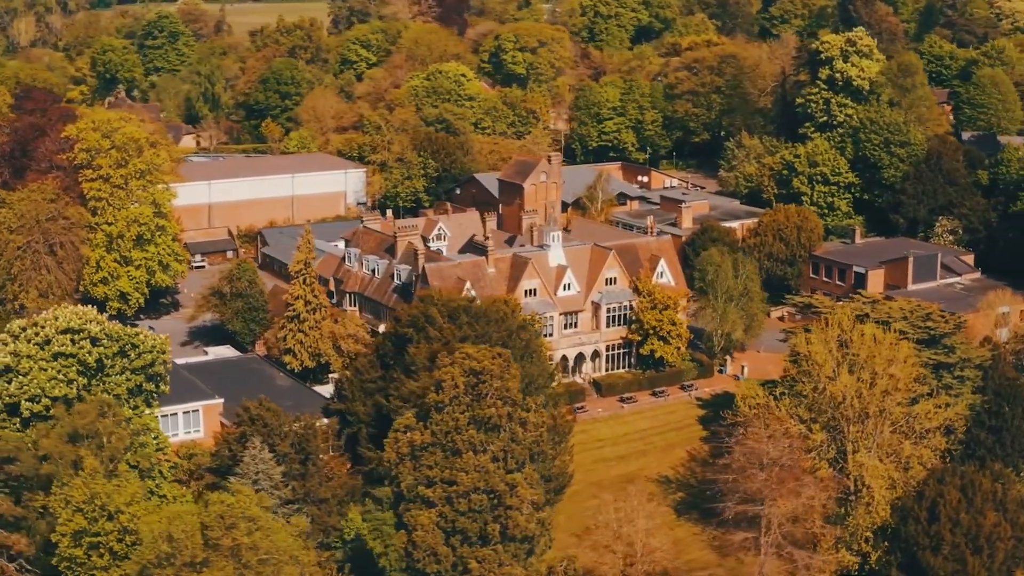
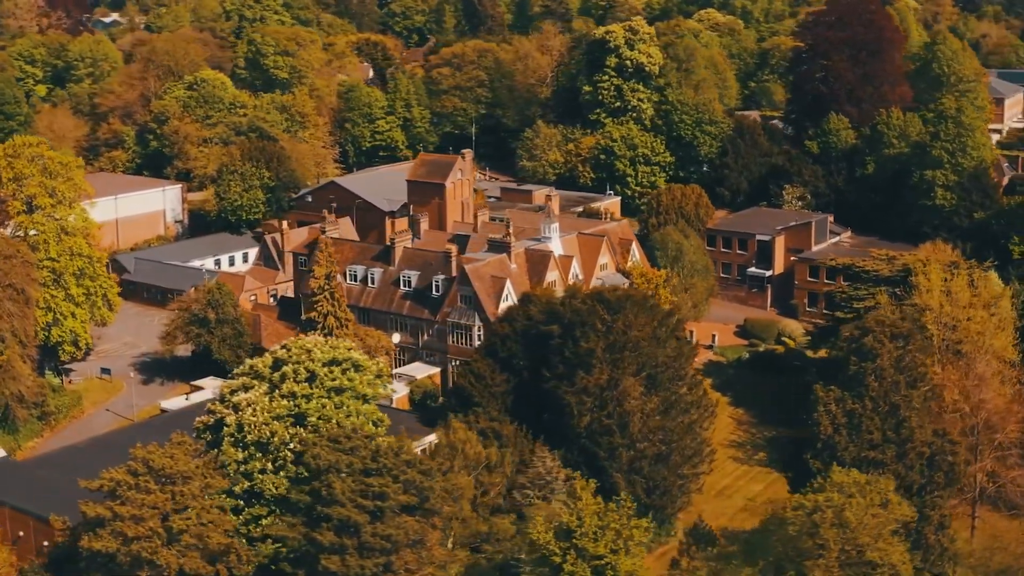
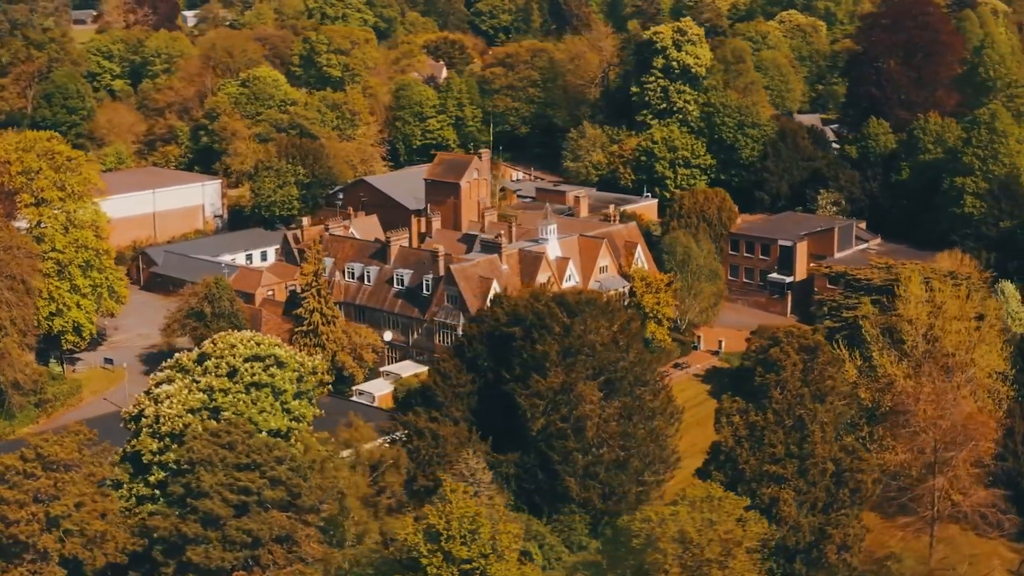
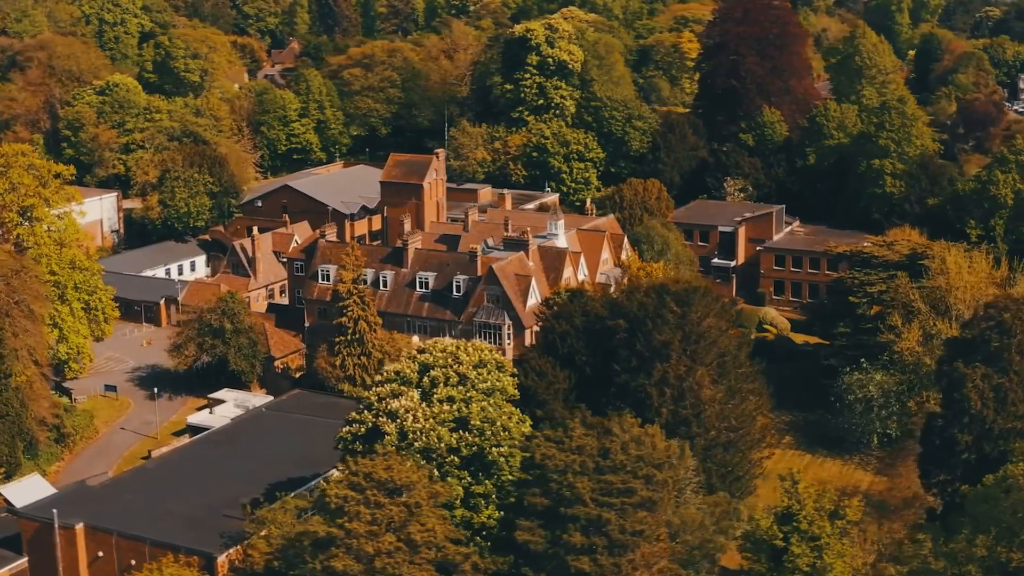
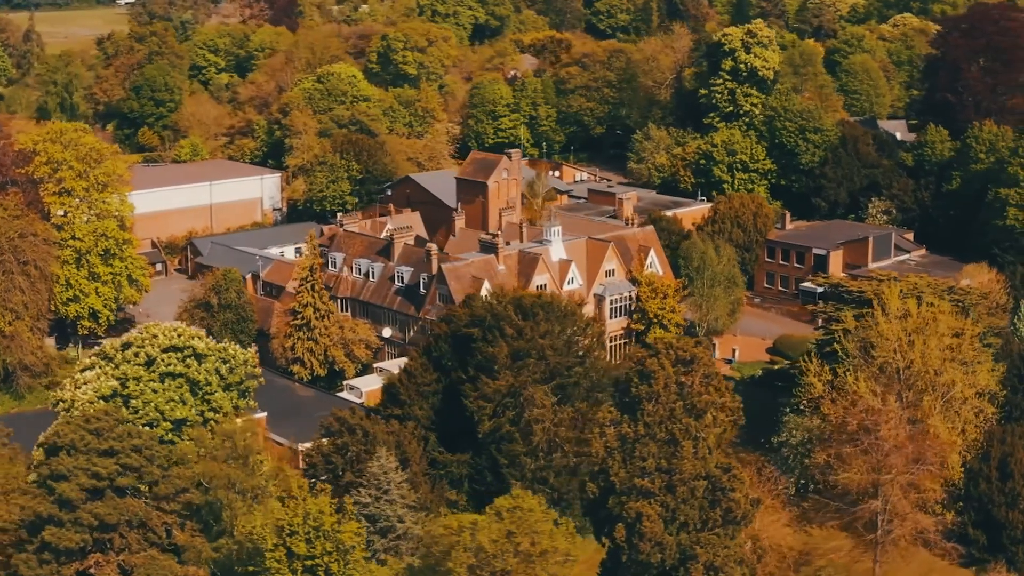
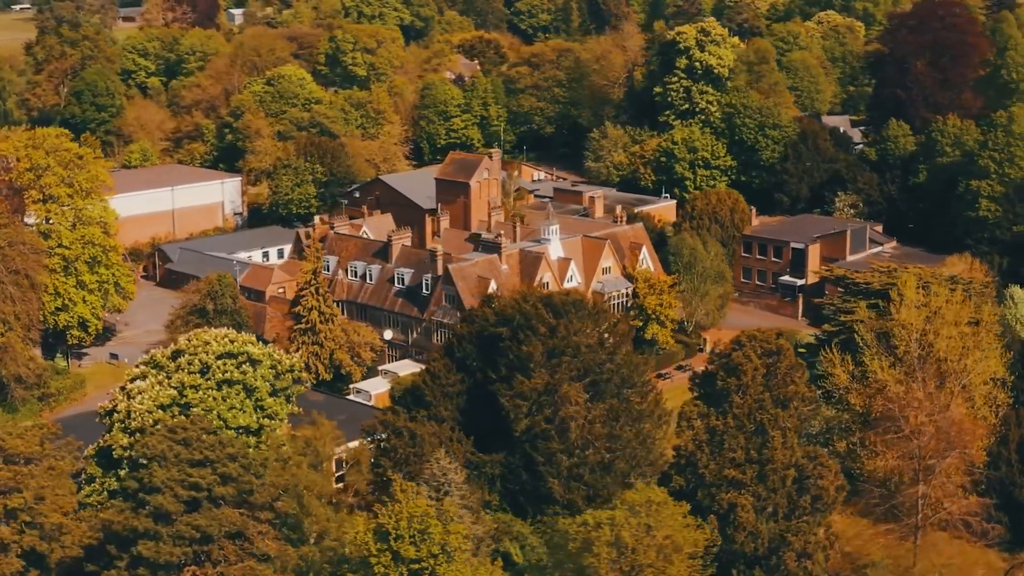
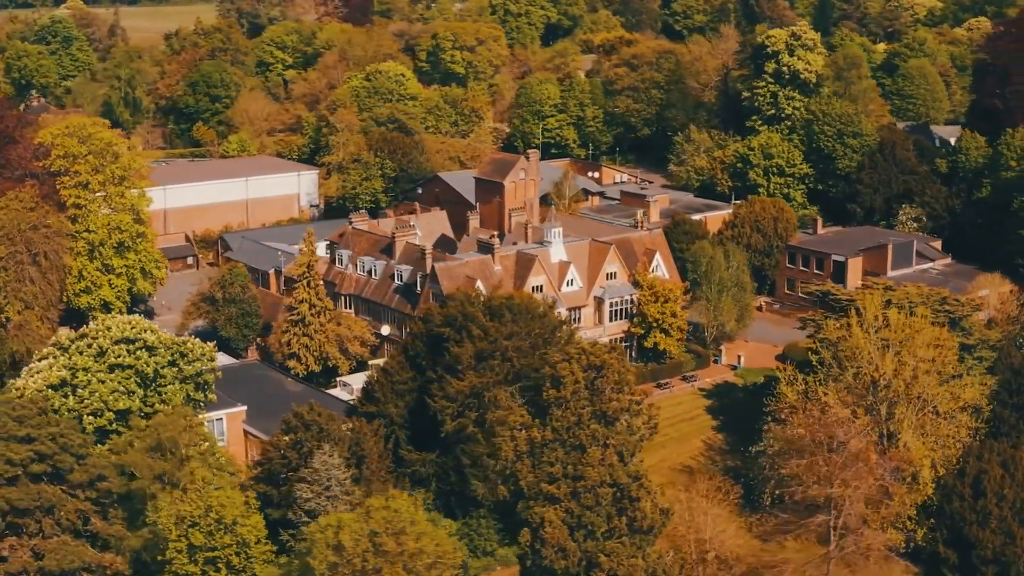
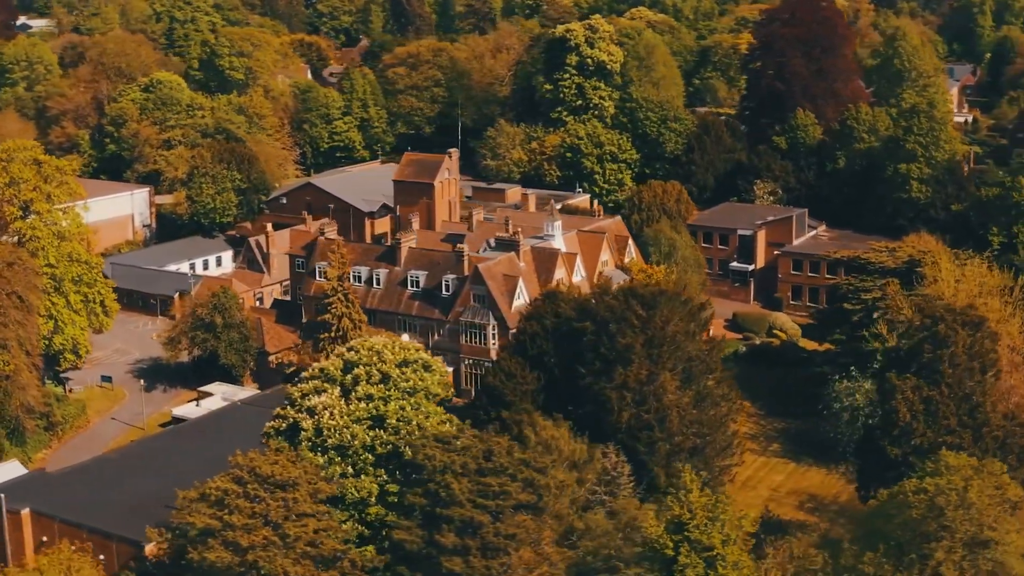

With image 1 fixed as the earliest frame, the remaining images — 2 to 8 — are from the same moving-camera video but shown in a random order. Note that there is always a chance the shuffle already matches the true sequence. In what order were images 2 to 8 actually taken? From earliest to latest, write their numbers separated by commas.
7, 5, 6, 3, 2, 8, 4
